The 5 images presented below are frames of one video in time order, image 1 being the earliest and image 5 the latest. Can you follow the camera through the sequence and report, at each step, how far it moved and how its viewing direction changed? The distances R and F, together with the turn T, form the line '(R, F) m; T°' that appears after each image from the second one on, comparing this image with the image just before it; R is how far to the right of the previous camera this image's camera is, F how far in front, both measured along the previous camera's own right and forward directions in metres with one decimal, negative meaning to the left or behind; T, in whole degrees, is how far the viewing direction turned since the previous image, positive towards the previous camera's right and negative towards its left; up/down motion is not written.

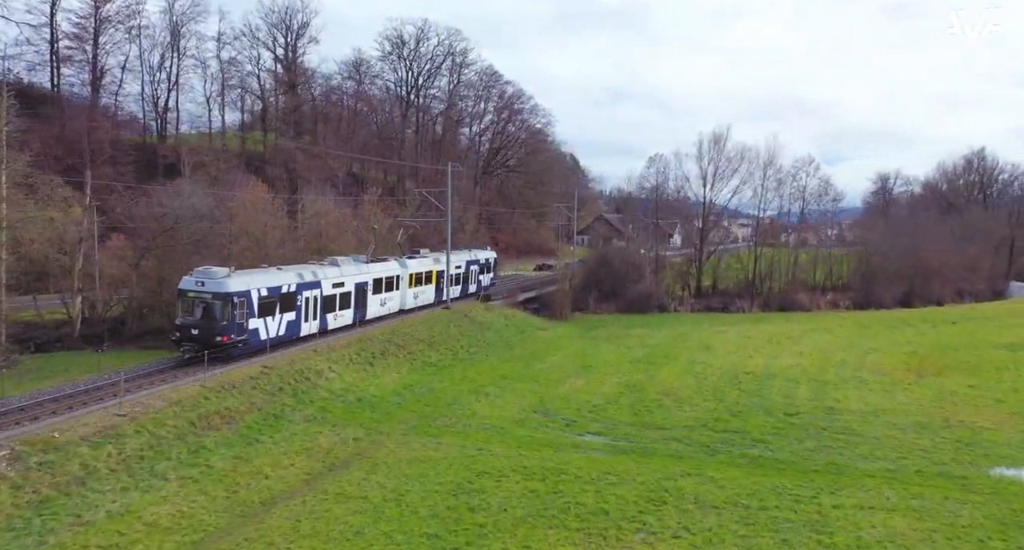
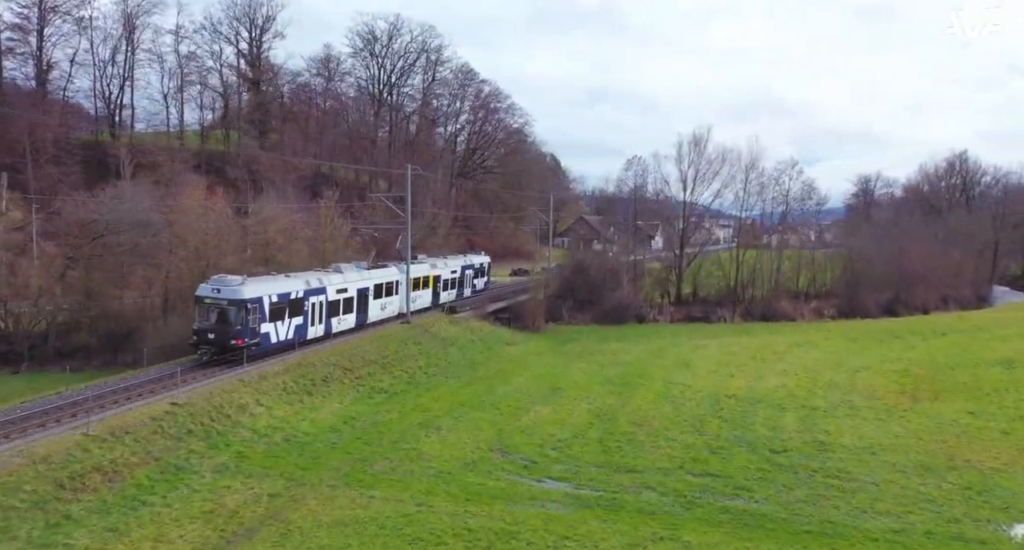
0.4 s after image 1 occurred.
(+0.7, +2.2) m; +1°
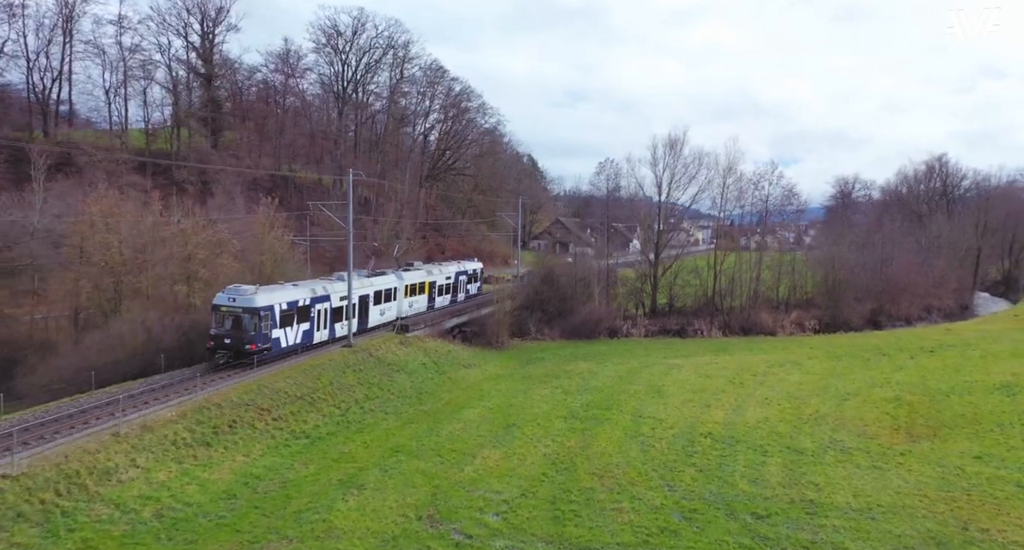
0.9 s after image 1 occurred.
(+0.9, +2.8) m; +2°
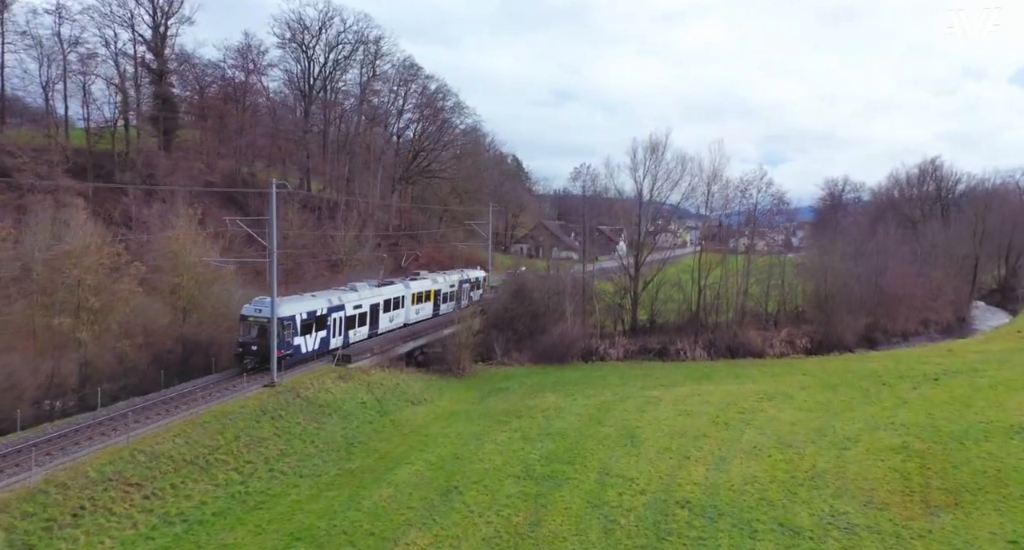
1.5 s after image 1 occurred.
(+1.2, +3.4) m; +1°
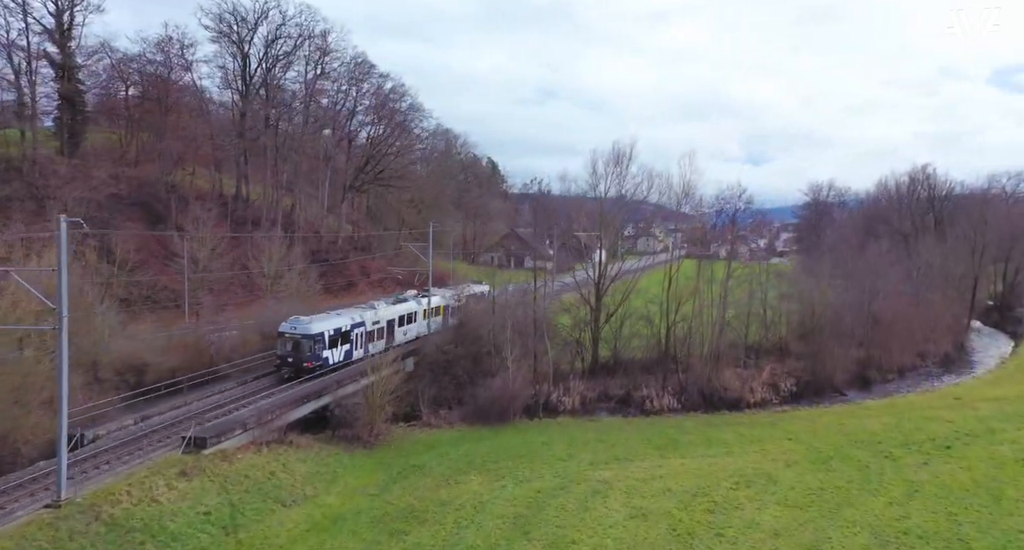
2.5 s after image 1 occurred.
(+2.3, +5.8) m; +1°
